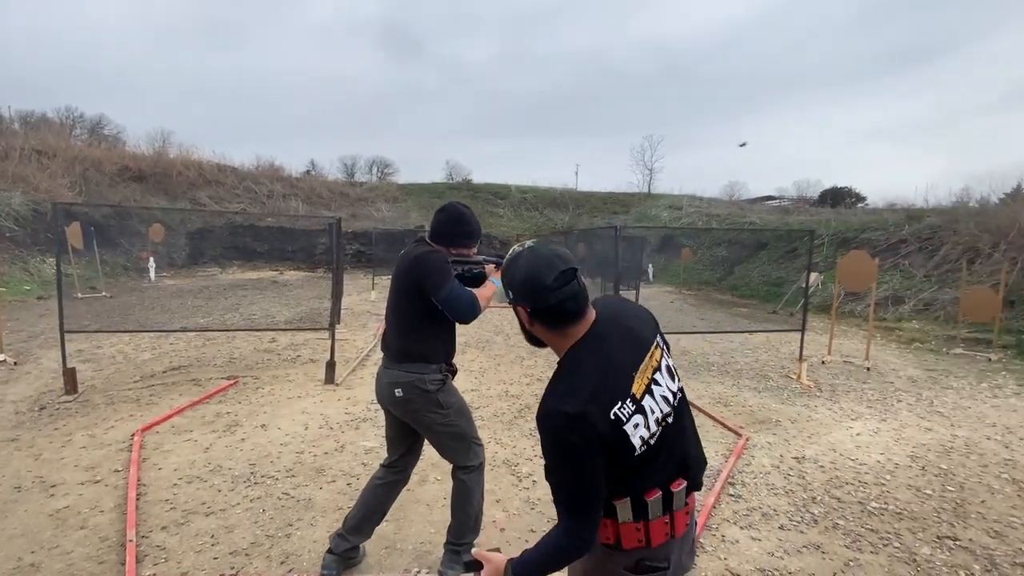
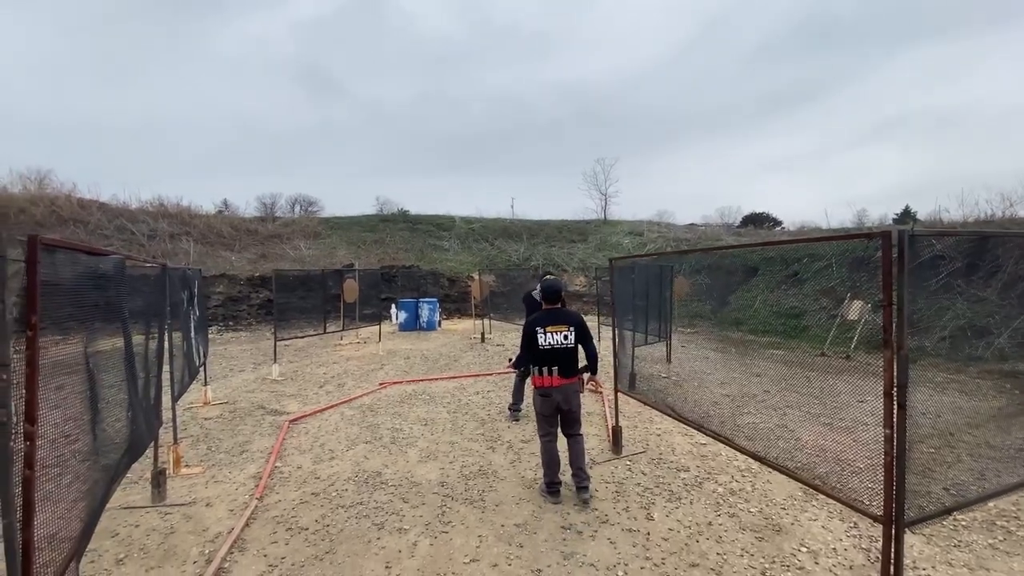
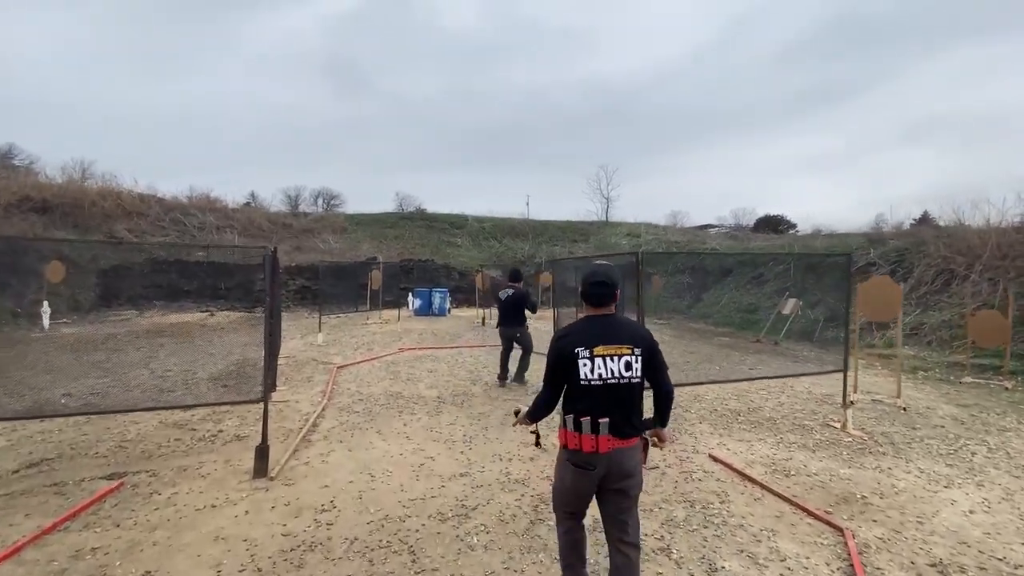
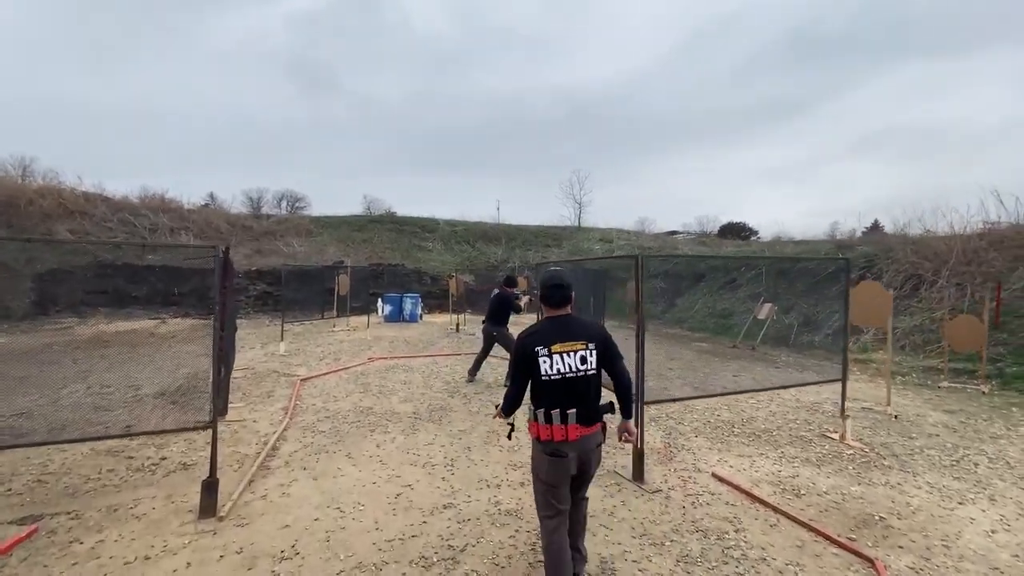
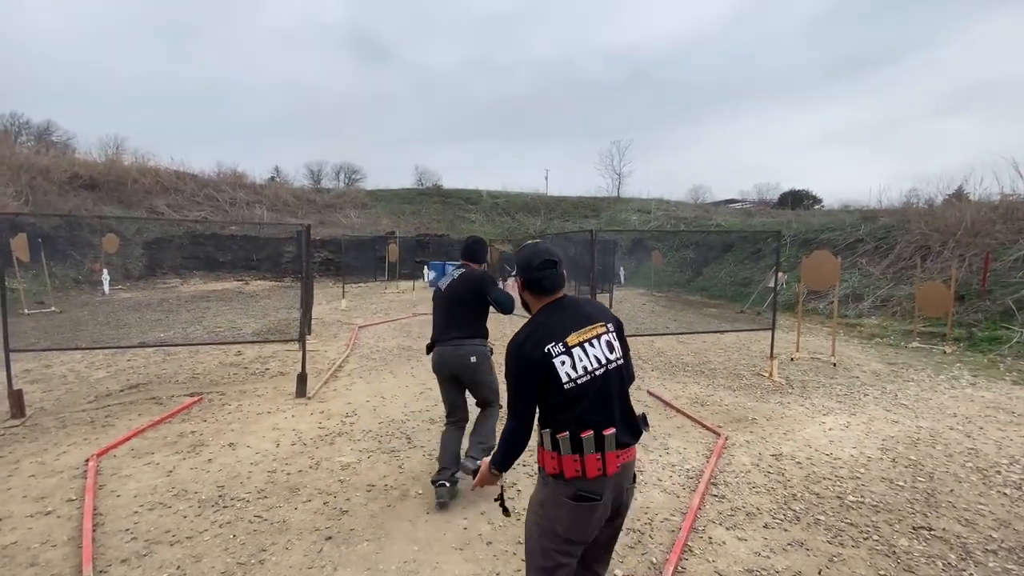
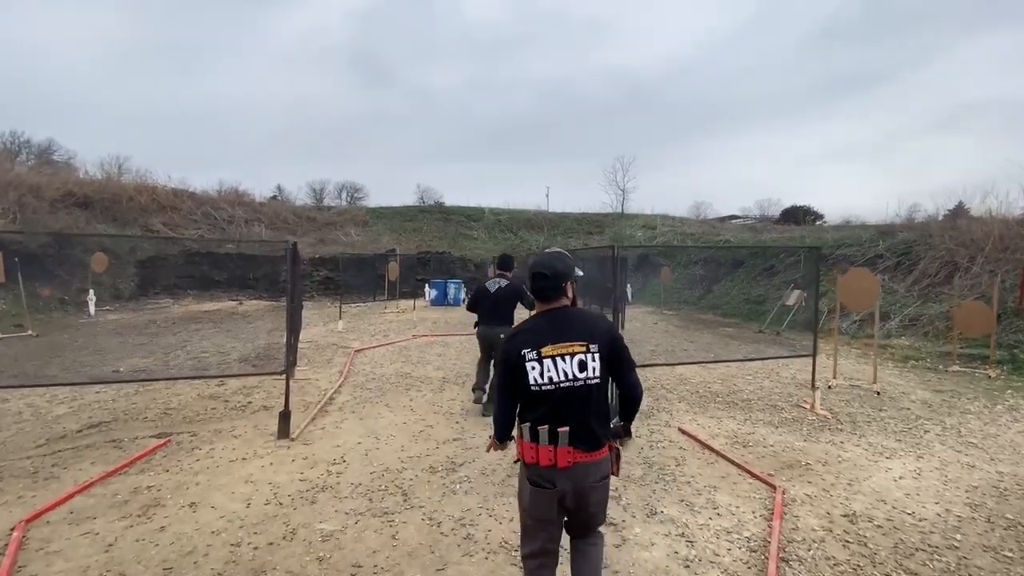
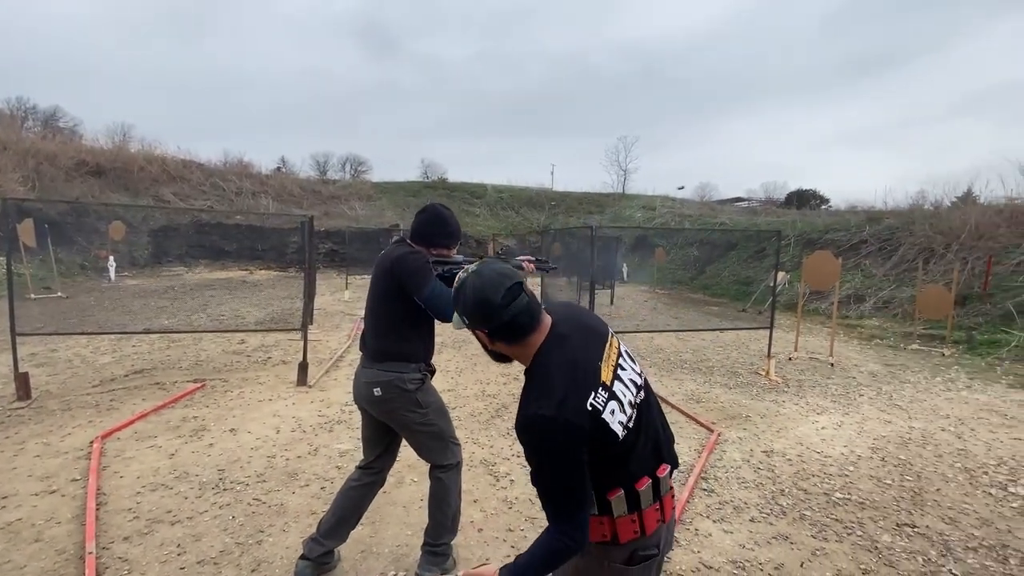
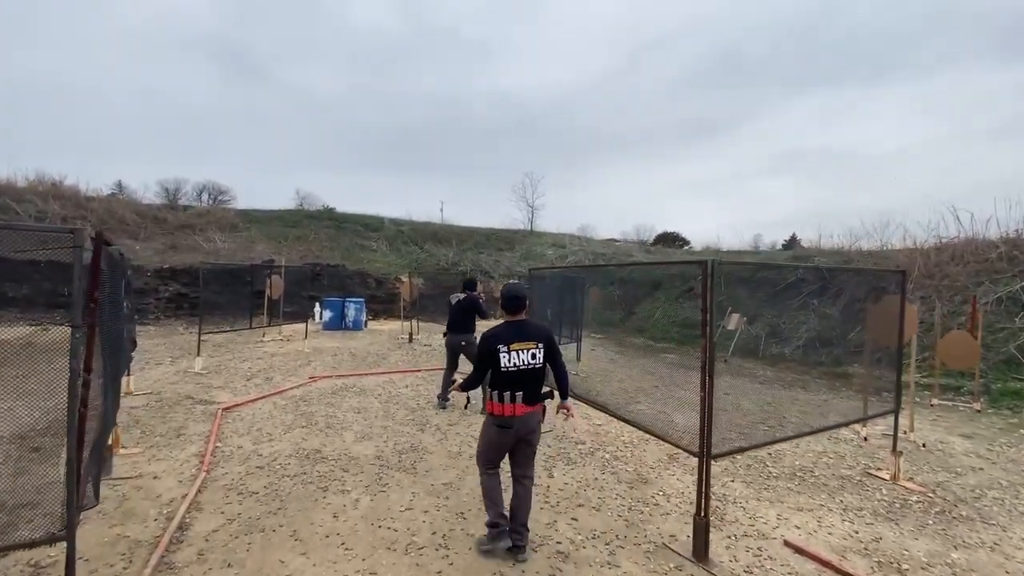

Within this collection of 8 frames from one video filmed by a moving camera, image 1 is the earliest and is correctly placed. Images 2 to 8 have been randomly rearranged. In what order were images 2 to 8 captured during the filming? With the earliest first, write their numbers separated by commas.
7, 5, 6, 3, 4, 8, 2
